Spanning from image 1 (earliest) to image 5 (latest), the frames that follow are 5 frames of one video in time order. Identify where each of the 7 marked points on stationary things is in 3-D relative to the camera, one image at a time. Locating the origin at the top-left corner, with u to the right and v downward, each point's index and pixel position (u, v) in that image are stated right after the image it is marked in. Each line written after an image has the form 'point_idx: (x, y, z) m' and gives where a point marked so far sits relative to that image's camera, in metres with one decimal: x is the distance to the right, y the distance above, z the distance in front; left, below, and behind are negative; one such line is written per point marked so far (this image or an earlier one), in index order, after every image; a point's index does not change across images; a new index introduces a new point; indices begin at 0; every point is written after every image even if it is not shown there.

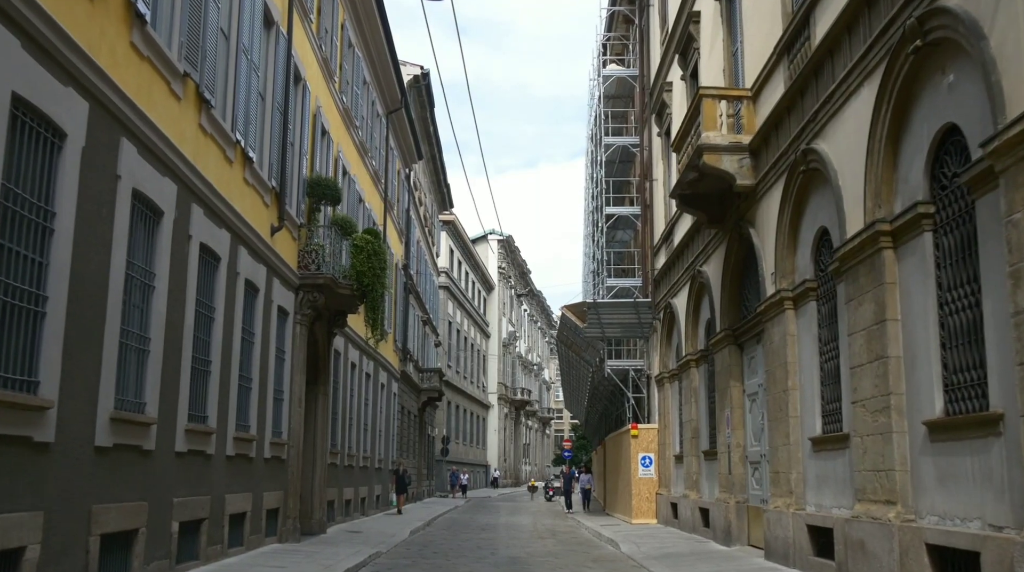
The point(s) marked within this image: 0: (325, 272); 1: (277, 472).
0: (-3.8, +0.3, +19.4) m
1: (-4.3, -3.4, +17.7) m
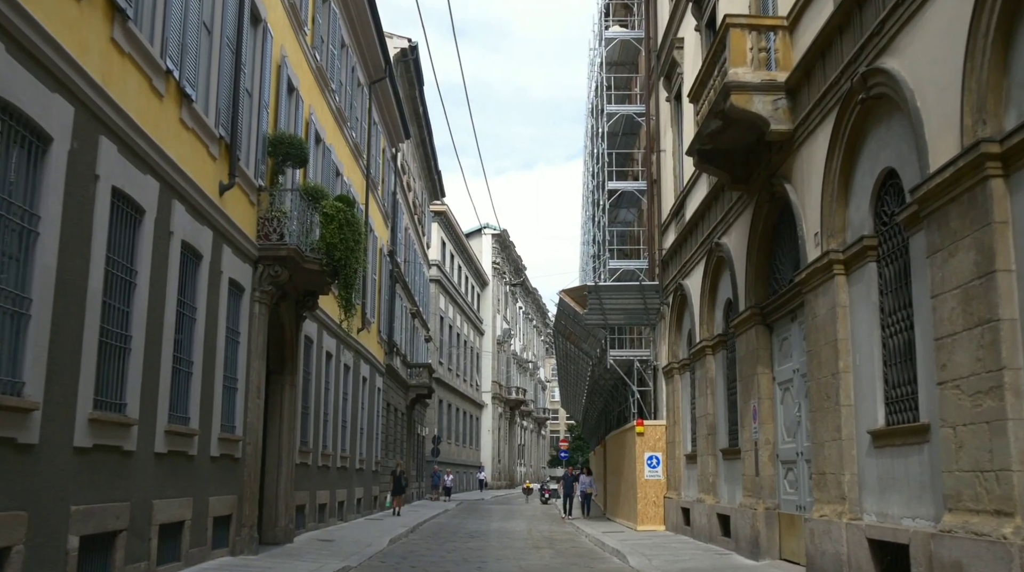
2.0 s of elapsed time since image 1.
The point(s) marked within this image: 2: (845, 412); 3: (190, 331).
0: (-3.9, +0.8, +16.9) m
1: (-4.5, -3.0, +15.2) m
2: (+3.8, -1.5, +11.1) m
3: (-4.4, -0.6, +13.3) m
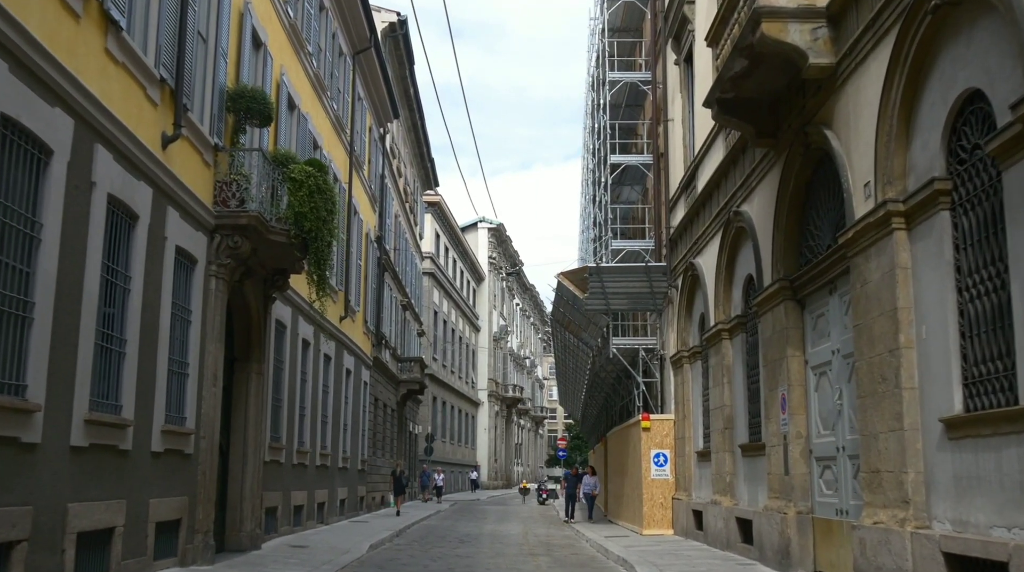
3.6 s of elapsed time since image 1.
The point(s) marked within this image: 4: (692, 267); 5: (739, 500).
0: (-4.0, +1.2, +14.8) m
1: (-4.6, -2.6, +13.2) m
2: (+3.7, -1.0, +9.1) m
3: (-4.5, -0.2, +11.2) m
4: (+3.6, +0.4, +19.3) m
5: (+3.7, -3.5, +15.8) m
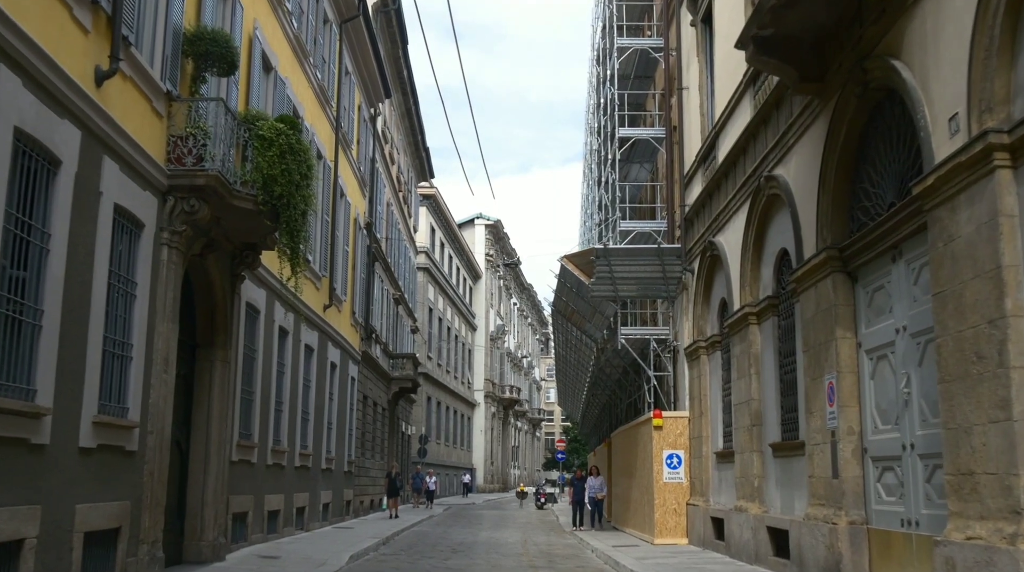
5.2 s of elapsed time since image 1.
0: (-4.0, +1.6, +12.9) m
1: (-4.6, -2.2, +11.2) m
2: (+3.7, -0.7, +7.1) m
3: (-4.5, +0.2, +9.3) m
4: (+3.6, +0.7, +17.3) m
5: (+3.7, -3.2, +13.8) m
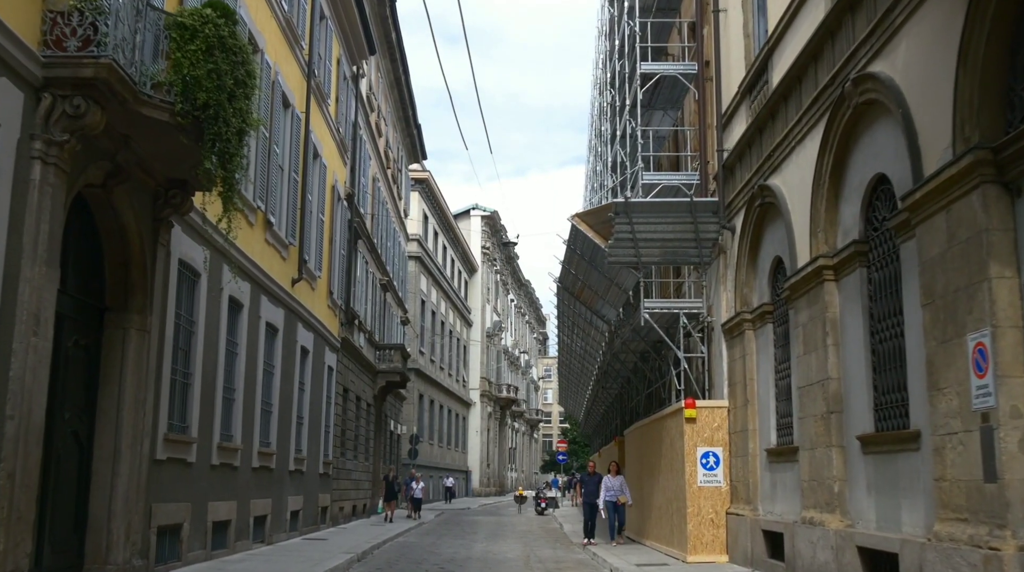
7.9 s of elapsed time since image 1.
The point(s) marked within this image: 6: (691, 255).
0: (-4.0, +2.3, +9.4) m
1: (-4.5, -1.5, +7.7) m
2: (+3.8, 0.0, +3.7) m
3: (-4.5, +0.9, +5.8) m
4: (+3.6, +1.3, +13.9) m
5: (+3.7, -2.5, +10.4) m
6: (+3.1, +0.5, +16.6) m
